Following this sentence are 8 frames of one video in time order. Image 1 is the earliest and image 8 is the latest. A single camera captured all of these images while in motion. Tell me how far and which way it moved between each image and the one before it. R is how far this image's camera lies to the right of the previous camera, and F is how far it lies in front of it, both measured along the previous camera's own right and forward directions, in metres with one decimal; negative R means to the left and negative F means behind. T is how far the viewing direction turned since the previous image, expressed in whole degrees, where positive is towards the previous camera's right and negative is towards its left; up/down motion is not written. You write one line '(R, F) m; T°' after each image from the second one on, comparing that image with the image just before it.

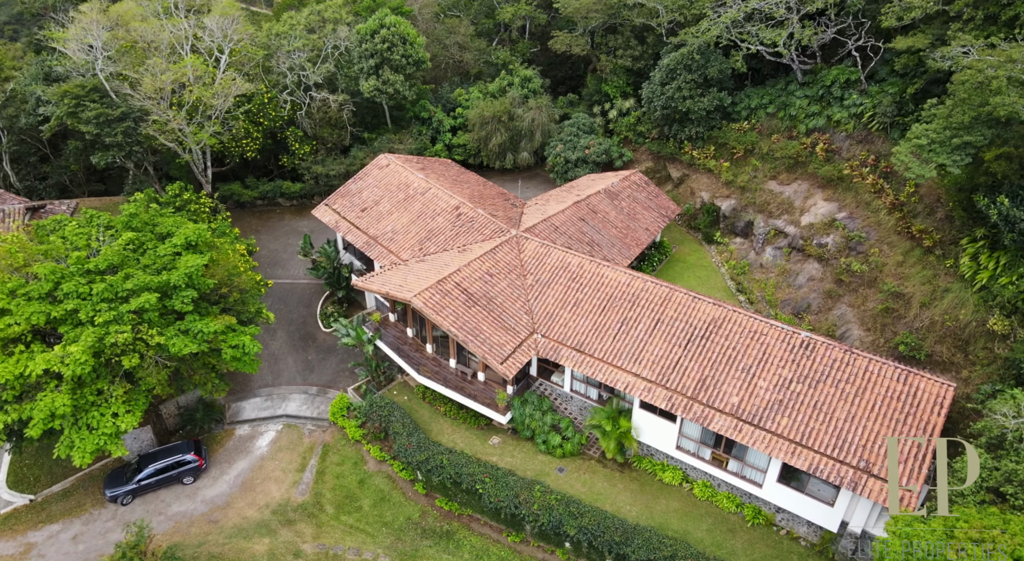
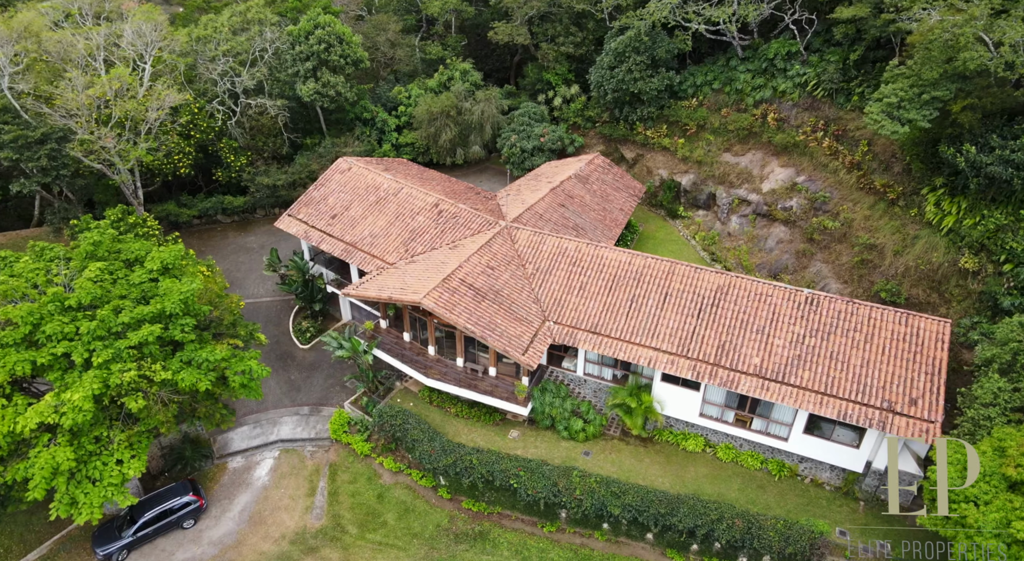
(-3.5, +0.7) m; +8°
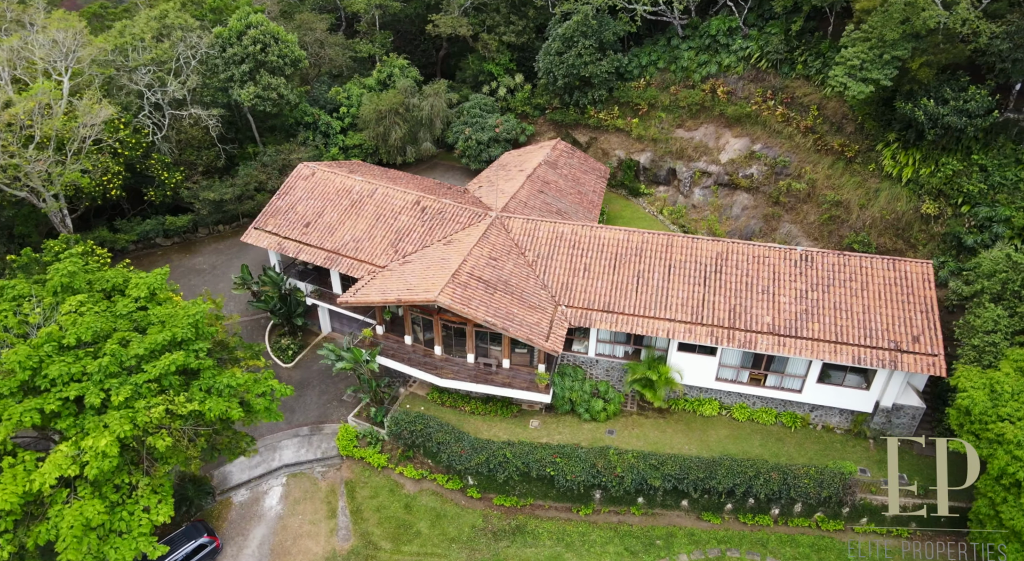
(-3.6, +0.6) m; +8°
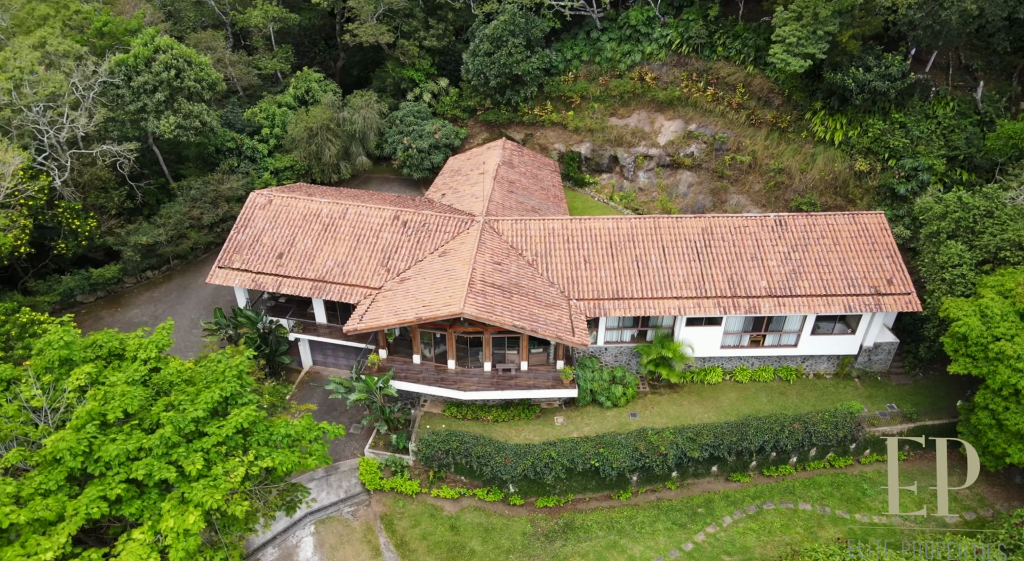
(-4.7, +0.6) m; +10°
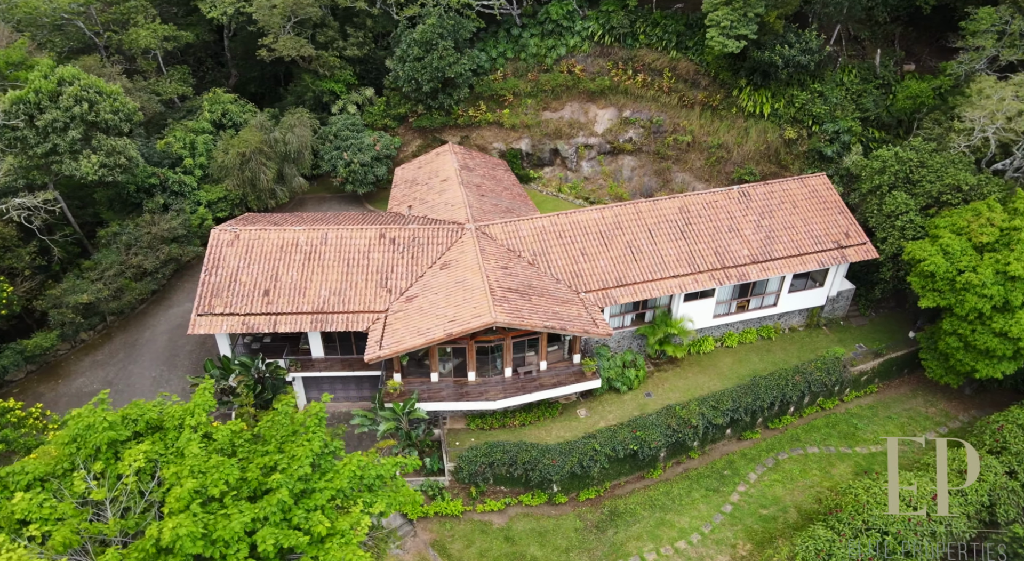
(-4.8, +0.6) m; +11°
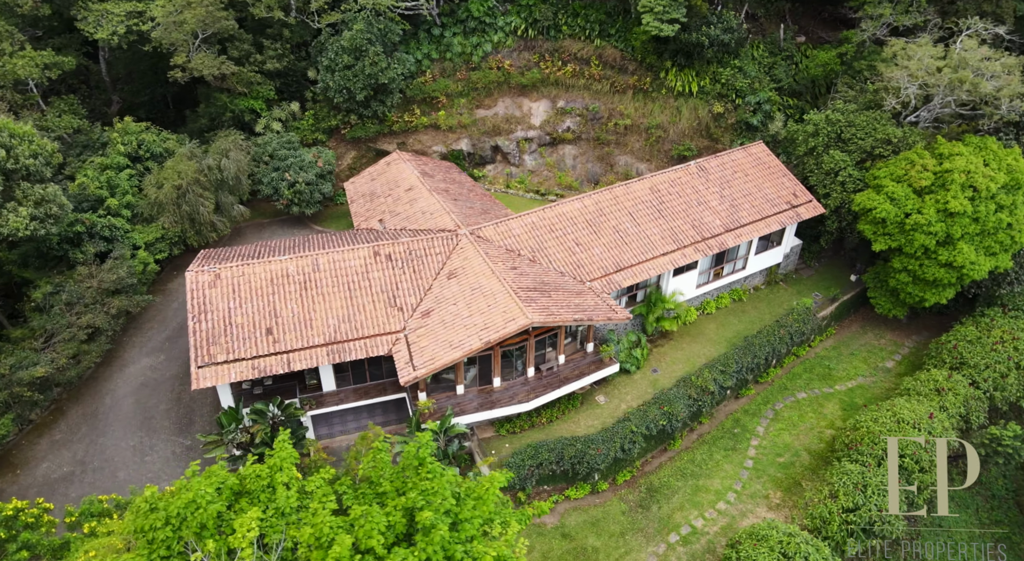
(-4.8, +0.7) m; +11°
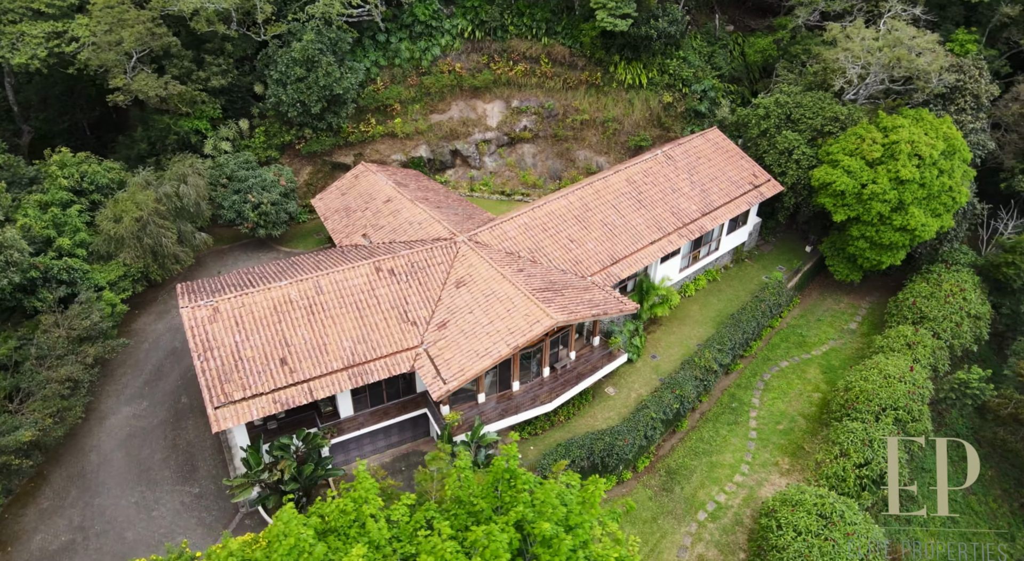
(-3.3, +0.2) m; +7°
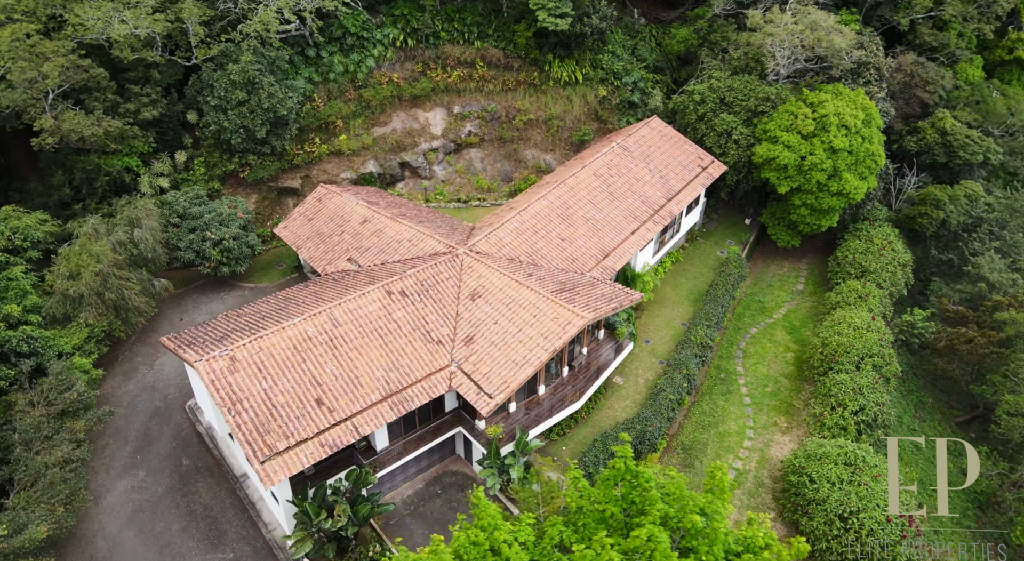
(-4.3, +0.2) m; +9°
